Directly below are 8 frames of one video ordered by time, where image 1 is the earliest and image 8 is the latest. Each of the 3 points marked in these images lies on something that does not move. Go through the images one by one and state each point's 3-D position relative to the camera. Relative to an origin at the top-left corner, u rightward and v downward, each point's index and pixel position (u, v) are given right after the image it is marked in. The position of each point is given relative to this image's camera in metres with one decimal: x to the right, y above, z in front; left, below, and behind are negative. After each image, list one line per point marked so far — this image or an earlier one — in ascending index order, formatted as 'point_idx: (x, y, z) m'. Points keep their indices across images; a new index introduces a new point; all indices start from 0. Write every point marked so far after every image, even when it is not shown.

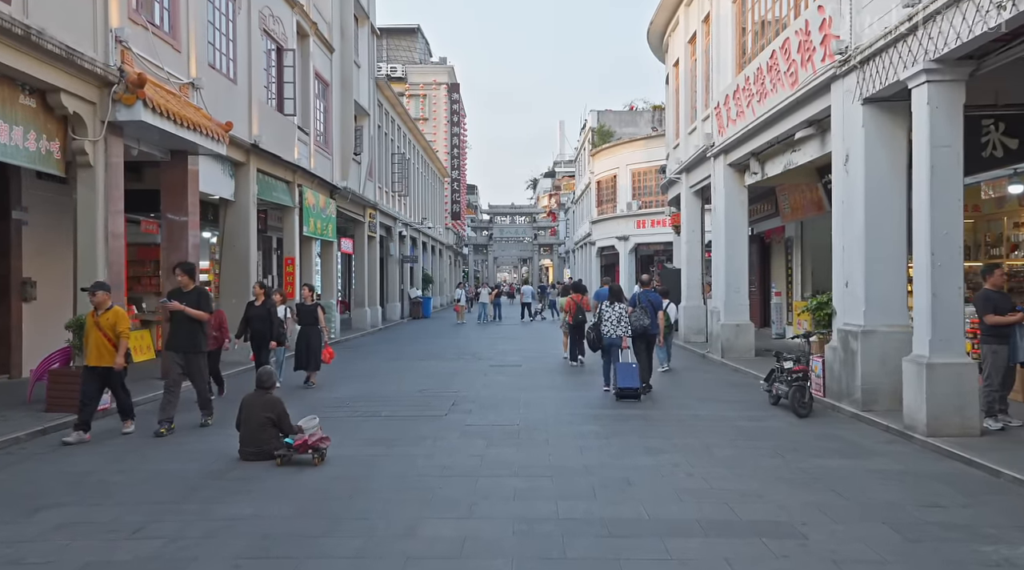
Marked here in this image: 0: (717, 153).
0: (+4.3, +2.8, +17.3) m
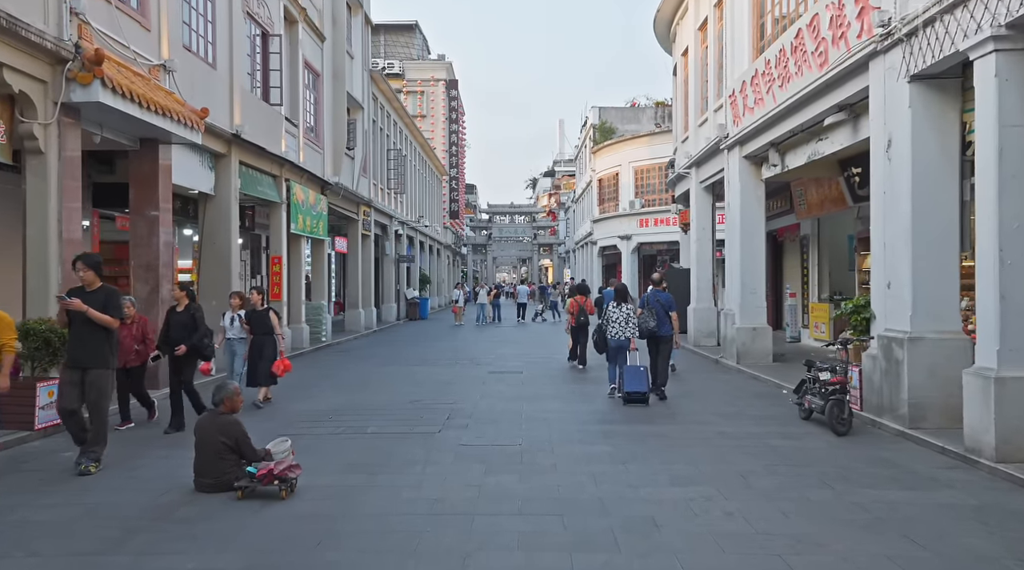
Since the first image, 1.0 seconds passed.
0: (+4.3, +2.8, +16.2) m
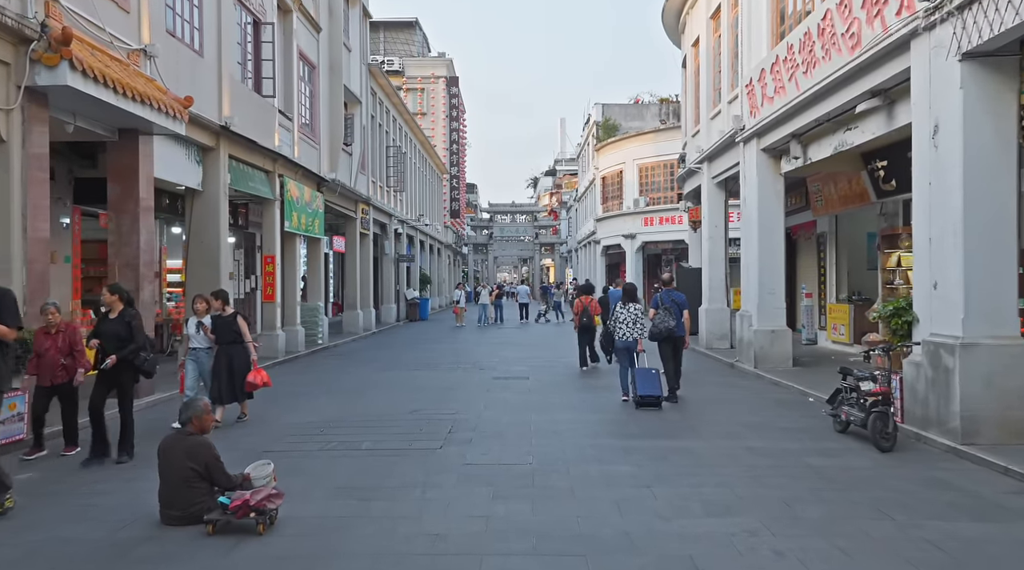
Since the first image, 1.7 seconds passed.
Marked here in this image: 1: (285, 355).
0: (+4.4, +2.8, +15.3) m
1: (-5.1, -1.6, +18.3) m
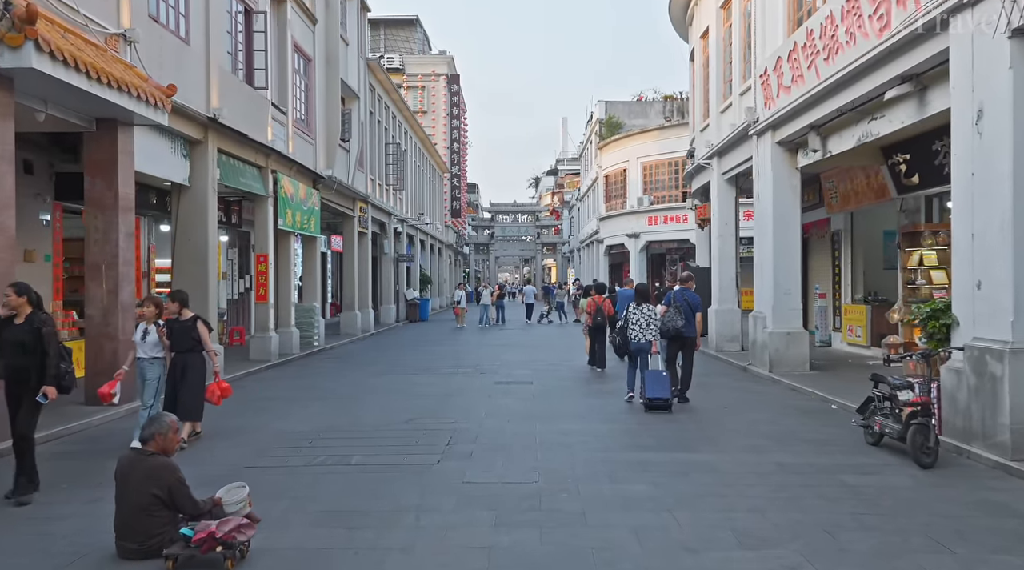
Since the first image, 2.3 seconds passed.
0: (+4.5, +2.8, +14.6) m
1: (-5.0, -1.6, +17.7) m
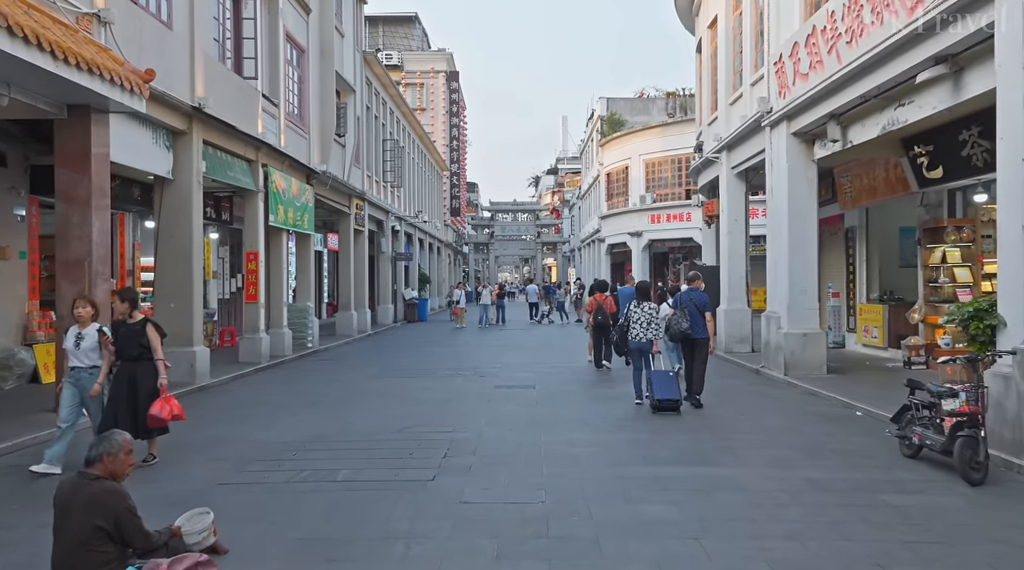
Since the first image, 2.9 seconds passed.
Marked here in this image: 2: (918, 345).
0: (+4.5, +2.8, +13.9) m
1: (-5.0, -1.6, +16.9) m
2: (+6.8, -1.0, +13.7) m
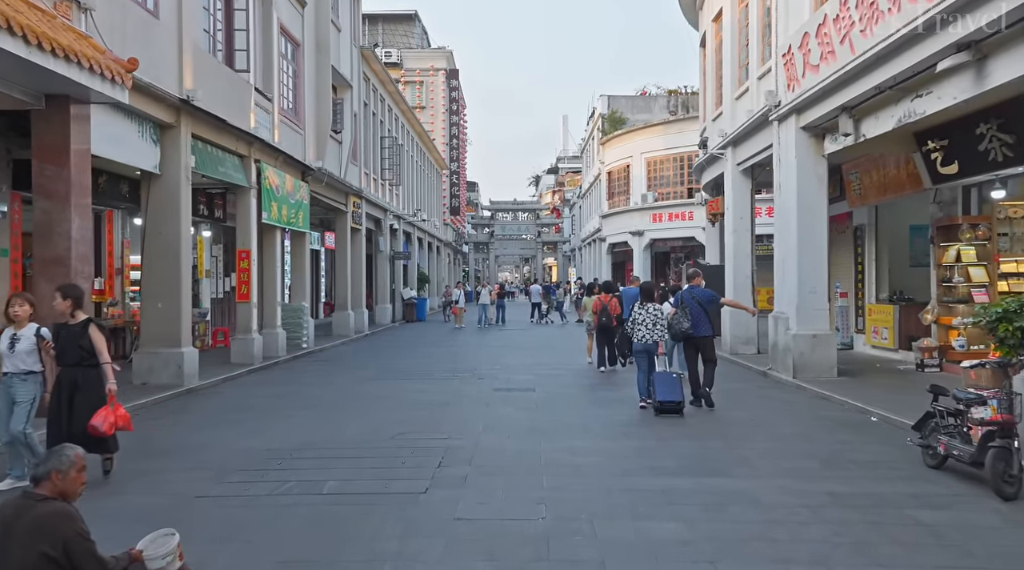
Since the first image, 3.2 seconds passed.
0: (+4.5, +2.8, +13.5) m
1: (-5.0, -1.5, +16.5) m
2: (+6.8, -1.0, +13.2) m
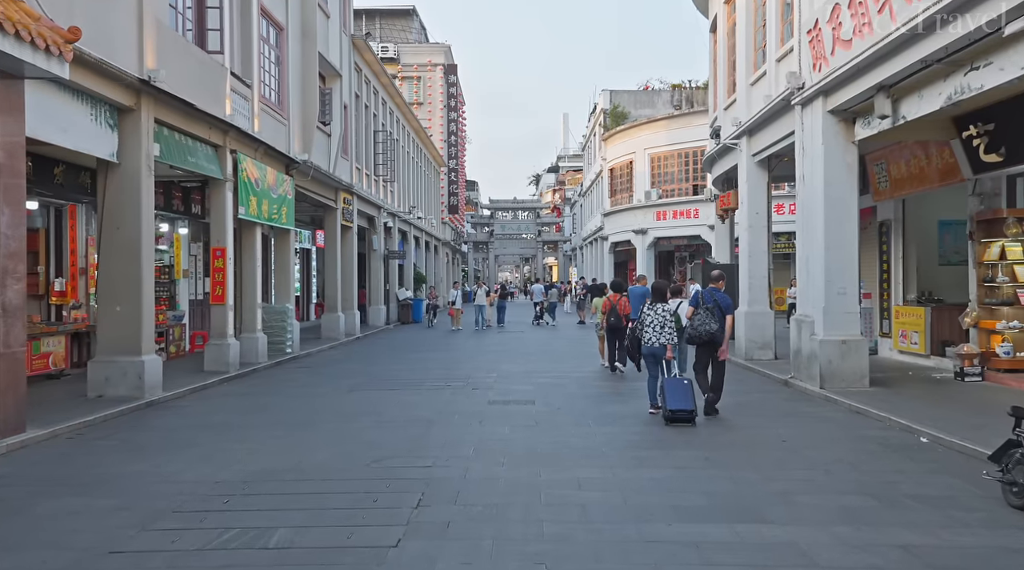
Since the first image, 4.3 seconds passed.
0: (+4.5, +2.8, +12.2) m
1: (-5.1, -1.5, +15.2) m
2: (+6.7, -1.0, +11.9) m
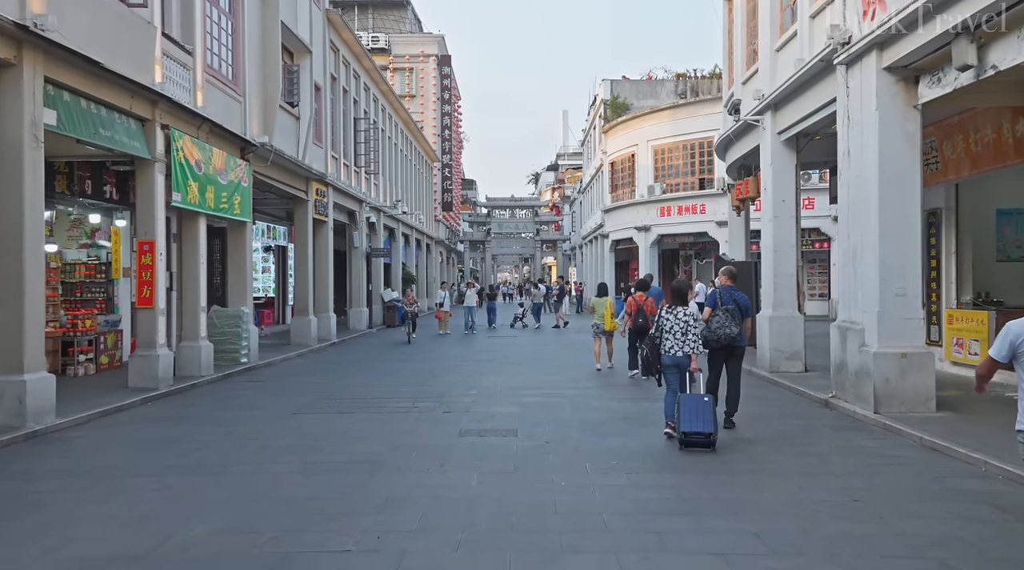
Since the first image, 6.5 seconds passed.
0: (+4.2, +2.8, +9.9) m
1: (-5.3, -1.6, +12.9) m
2: (+6.5, -1.0, +9.6) m
